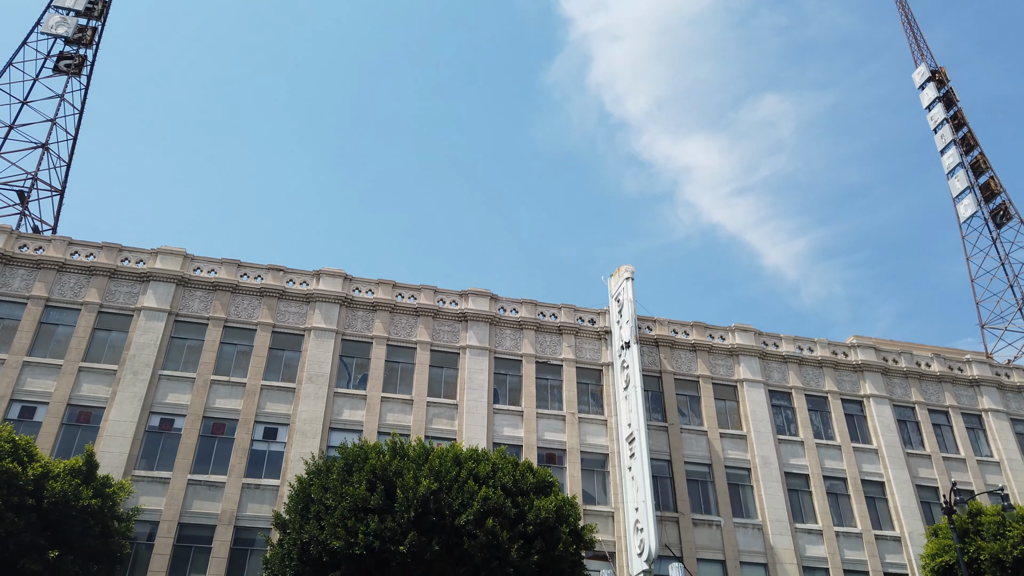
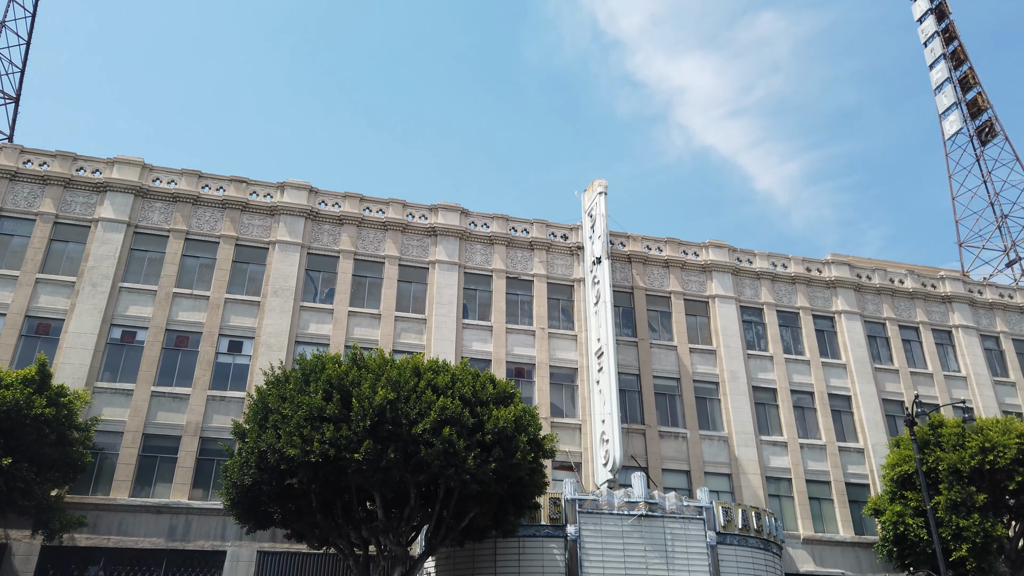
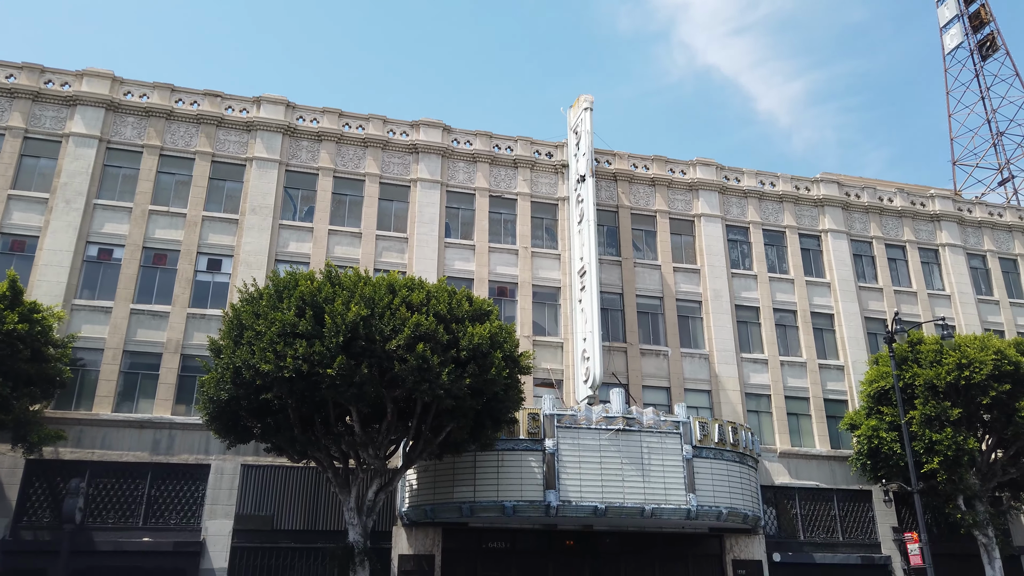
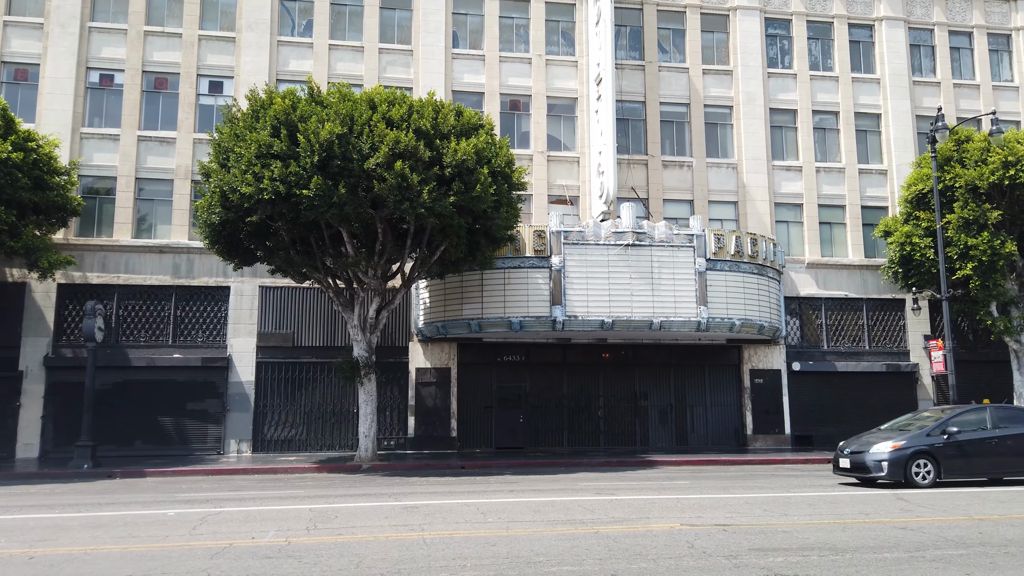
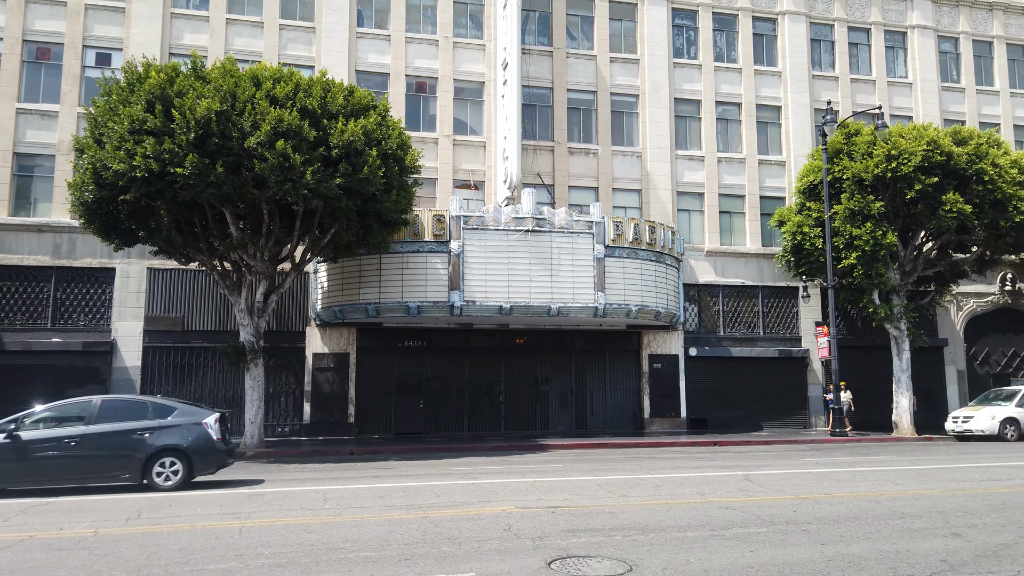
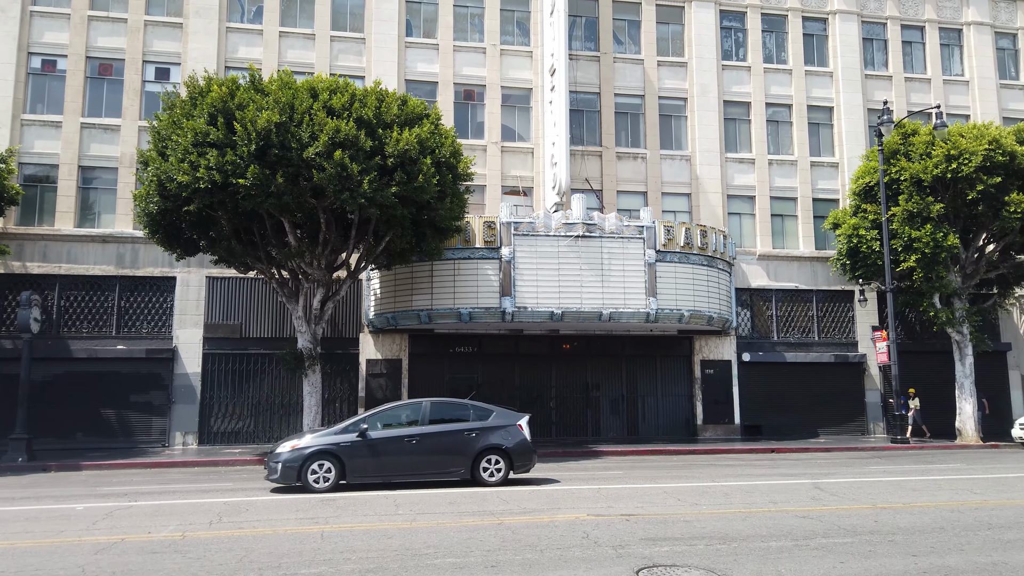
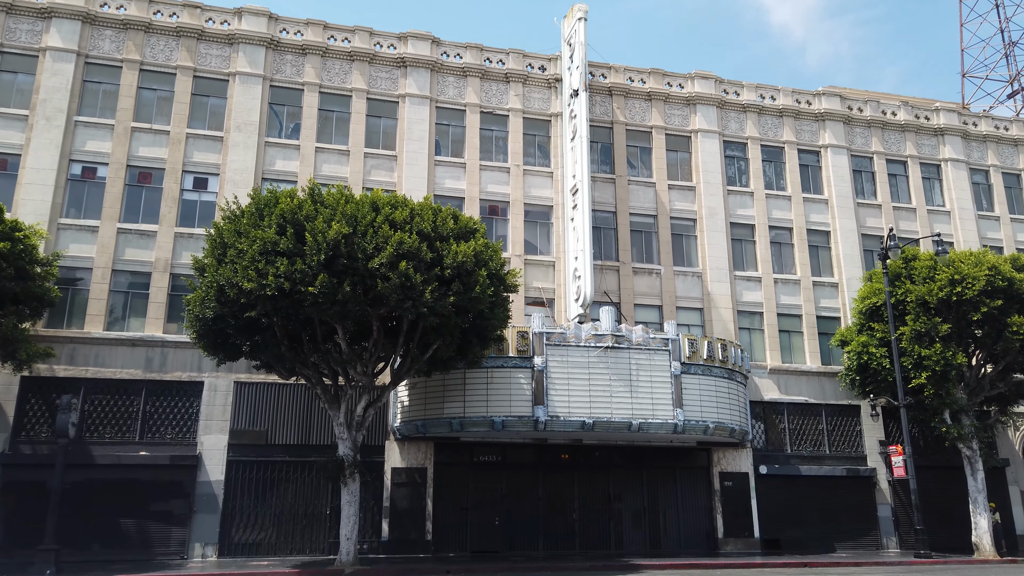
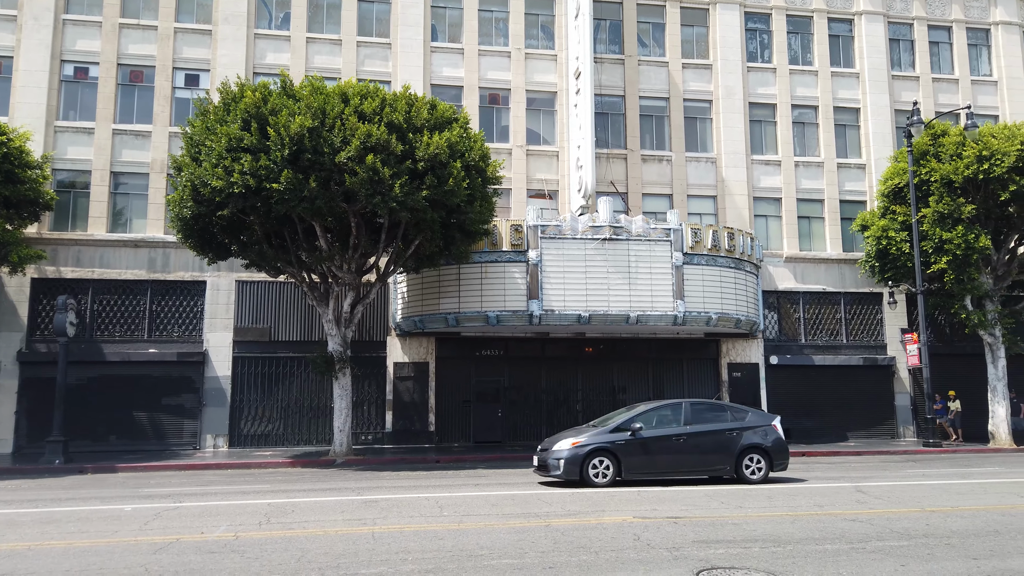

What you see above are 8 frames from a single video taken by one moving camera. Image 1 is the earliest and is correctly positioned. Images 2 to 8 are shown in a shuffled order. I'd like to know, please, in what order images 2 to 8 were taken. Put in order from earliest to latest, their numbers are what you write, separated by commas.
2, 3, 7, 4, 8, 6, 5
